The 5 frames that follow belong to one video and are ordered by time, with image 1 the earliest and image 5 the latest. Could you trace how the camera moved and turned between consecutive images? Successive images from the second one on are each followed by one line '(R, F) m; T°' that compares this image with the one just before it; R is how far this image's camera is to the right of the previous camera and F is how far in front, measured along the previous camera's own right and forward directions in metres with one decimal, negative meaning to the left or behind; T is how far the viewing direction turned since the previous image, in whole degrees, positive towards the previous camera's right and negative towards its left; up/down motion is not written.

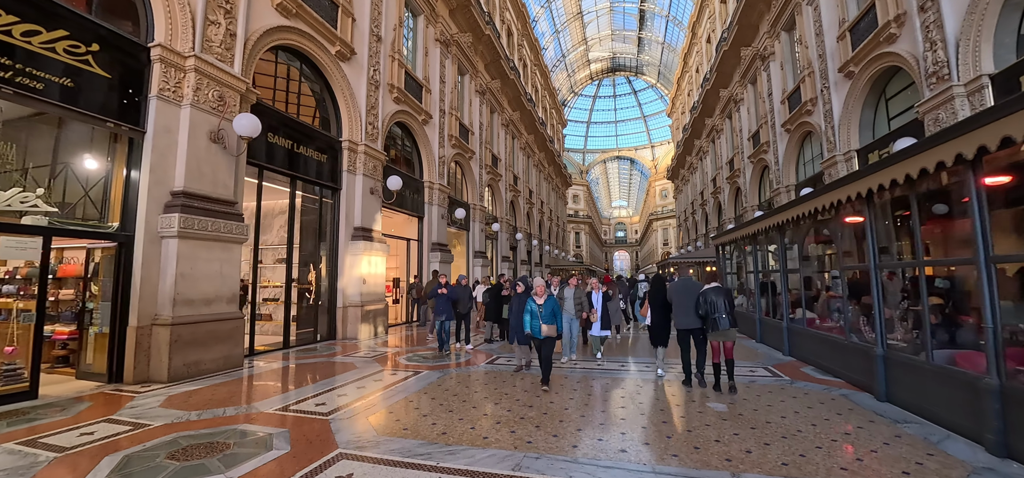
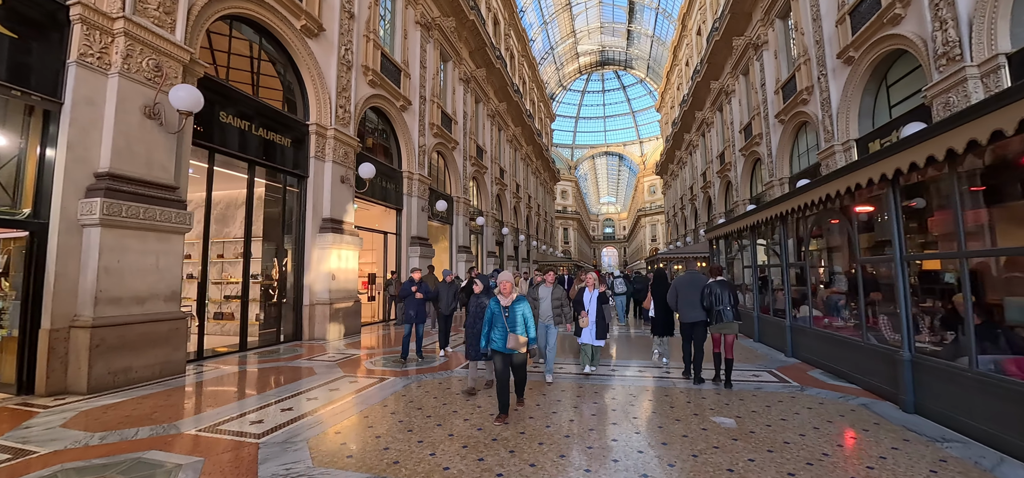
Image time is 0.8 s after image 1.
(+0.1, +0.7) m; +2°
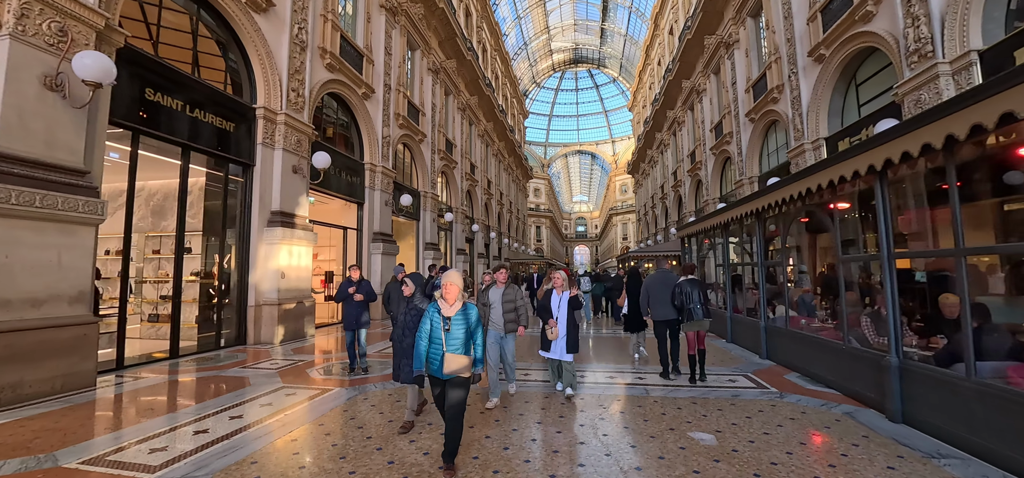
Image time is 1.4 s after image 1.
(+0.1, +0.5) m; +4°
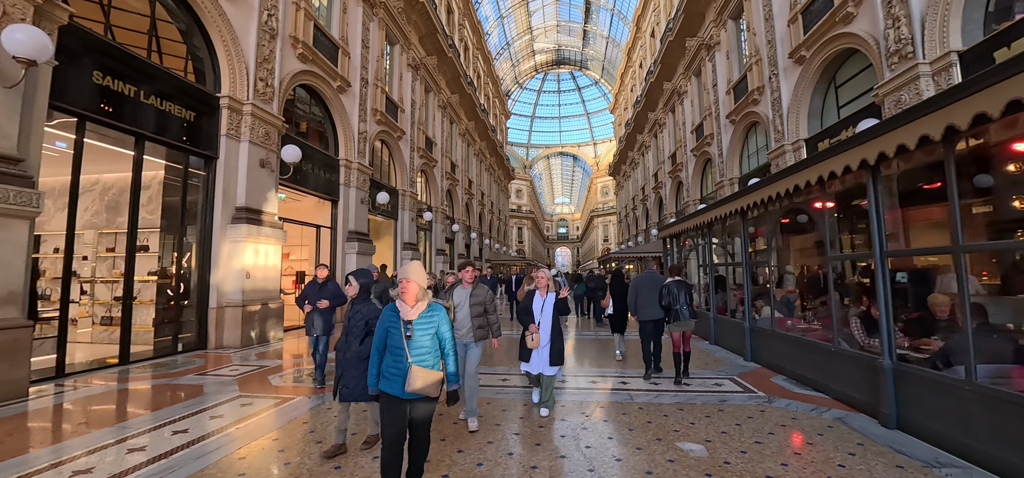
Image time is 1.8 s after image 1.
(0.0, +0.3) m; +3°
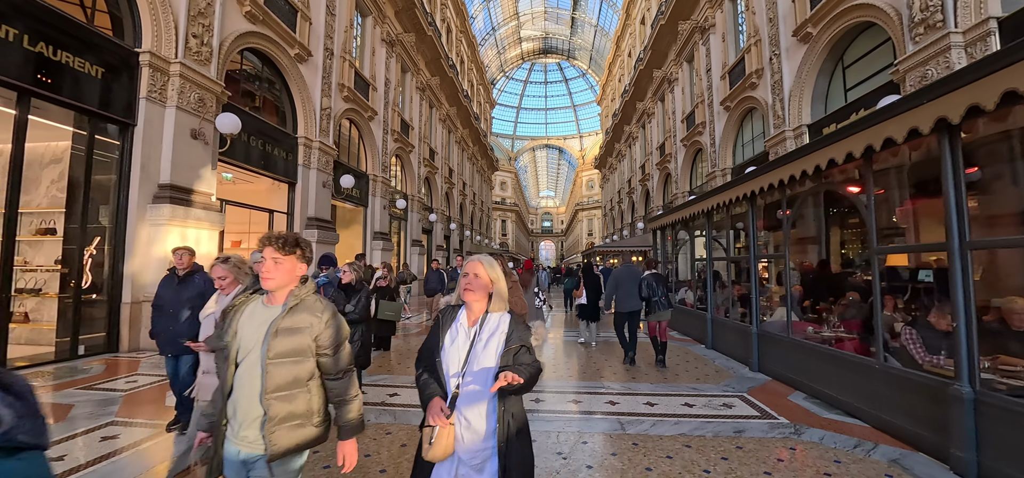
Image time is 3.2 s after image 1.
(+0.2, +1.0) m; +2°
